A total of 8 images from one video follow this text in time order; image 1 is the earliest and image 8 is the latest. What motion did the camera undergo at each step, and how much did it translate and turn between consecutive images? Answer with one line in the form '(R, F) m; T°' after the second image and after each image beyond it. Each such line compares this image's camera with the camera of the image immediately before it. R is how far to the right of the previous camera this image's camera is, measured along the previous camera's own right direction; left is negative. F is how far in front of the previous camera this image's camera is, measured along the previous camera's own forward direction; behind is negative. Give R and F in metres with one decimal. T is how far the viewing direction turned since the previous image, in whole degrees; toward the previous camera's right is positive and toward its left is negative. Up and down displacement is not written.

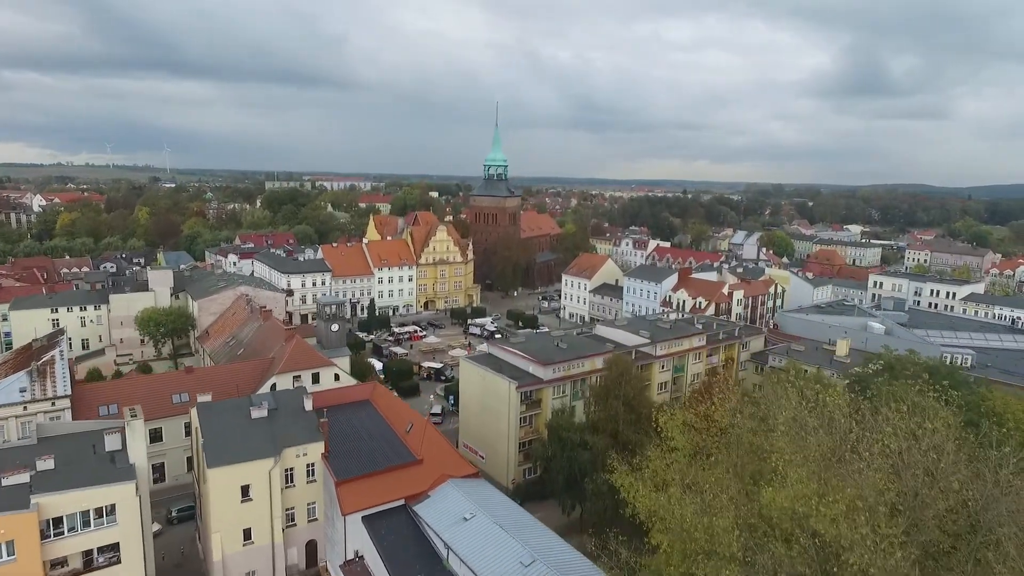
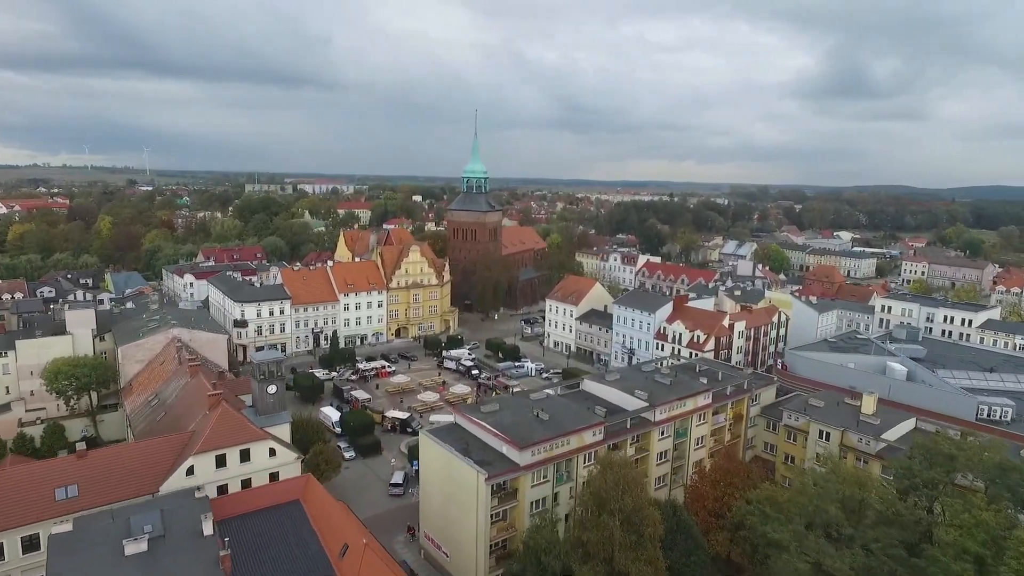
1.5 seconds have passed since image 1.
(+0.9, +6.8) m; +1°
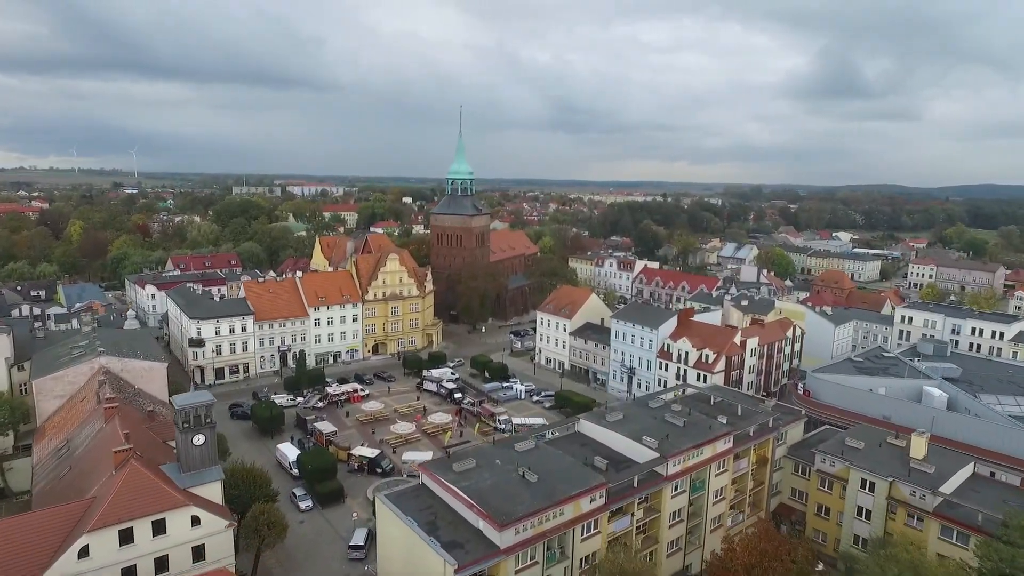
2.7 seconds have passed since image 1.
(+0.7, +6.5) m; +1°
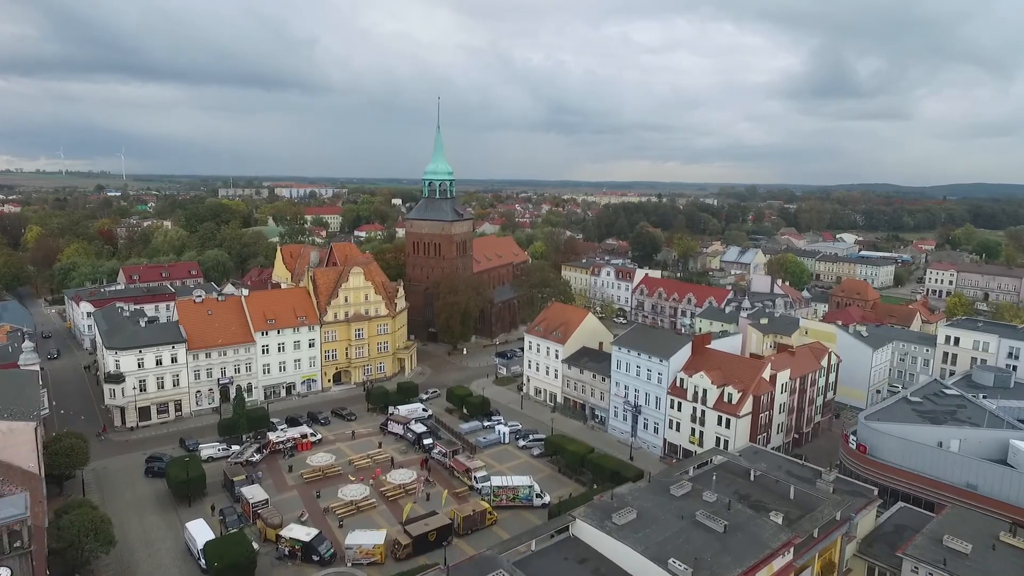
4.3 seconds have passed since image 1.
(+1.1, +9.8) m; +1°
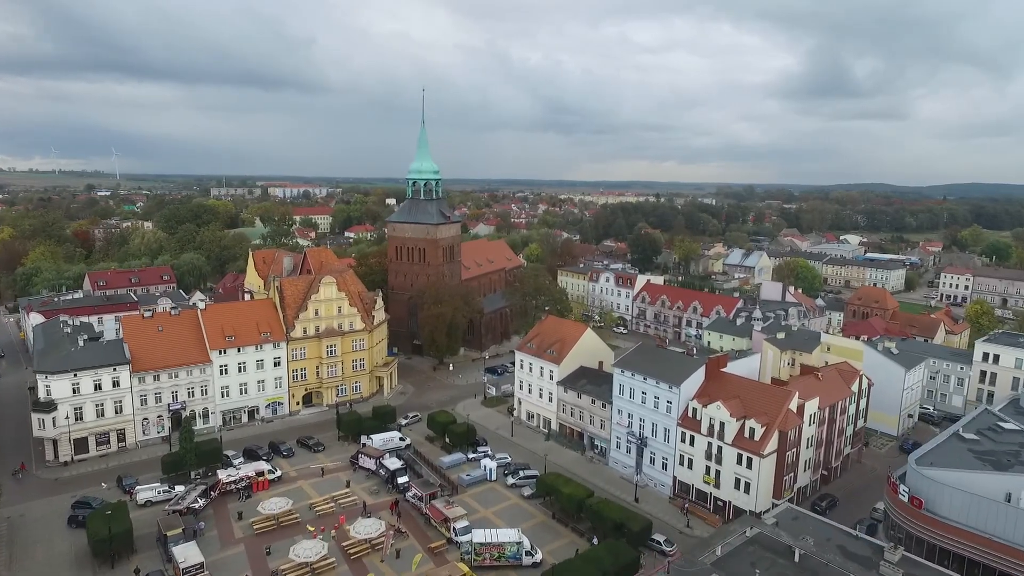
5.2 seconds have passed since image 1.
(+0.7, +6.2) m; 0°
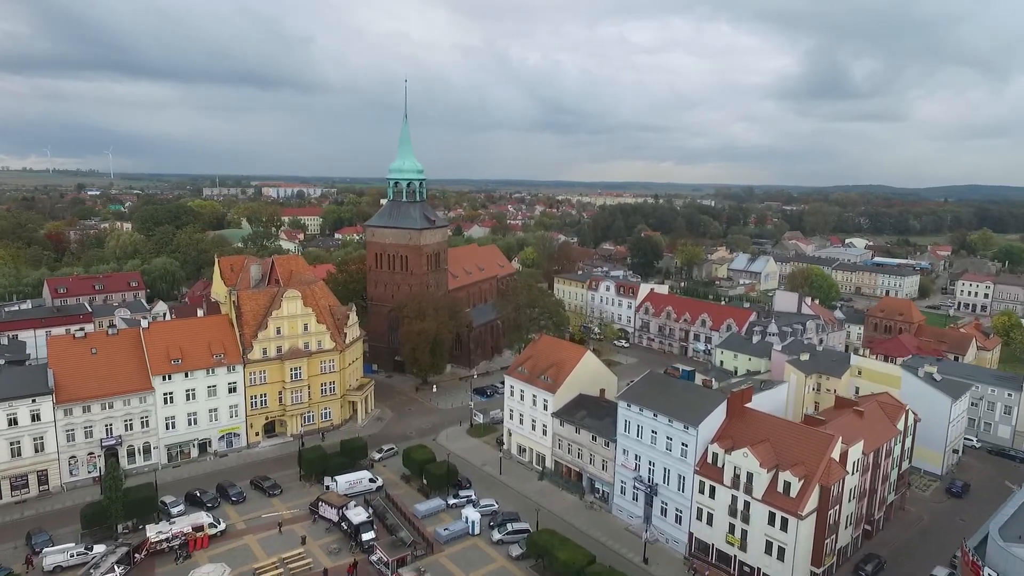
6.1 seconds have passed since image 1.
(+0.6, +6.6) m; 0°
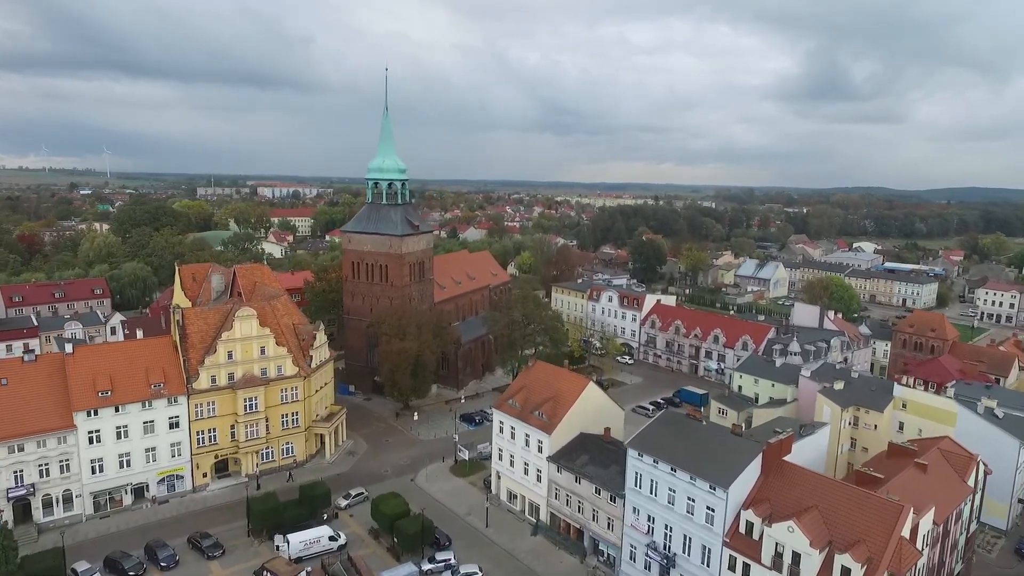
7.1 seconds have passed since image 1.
(+0.6, +6.7) m; 0°
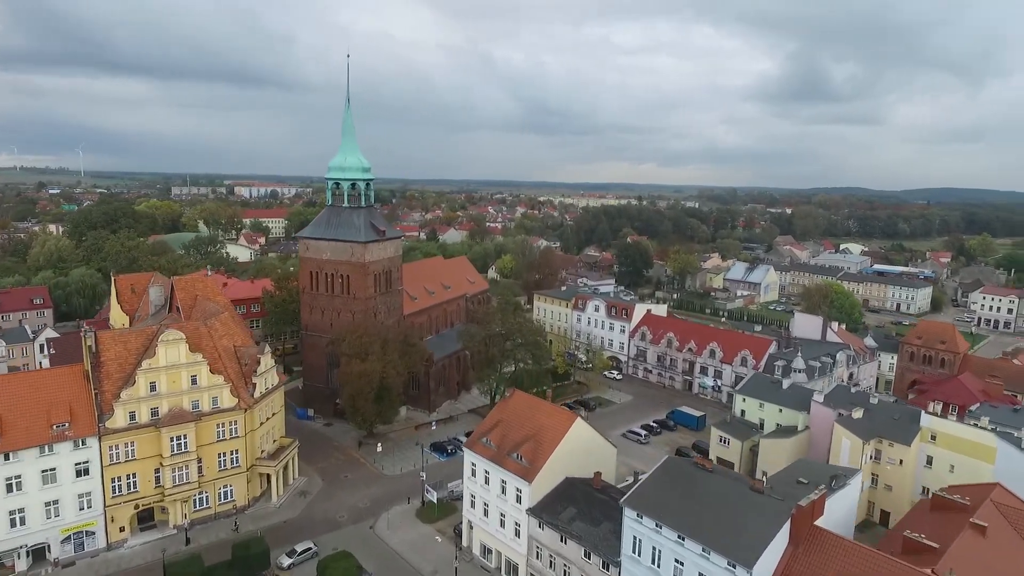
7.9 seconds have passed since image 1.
(+0.6, +5.8) m; +2°
